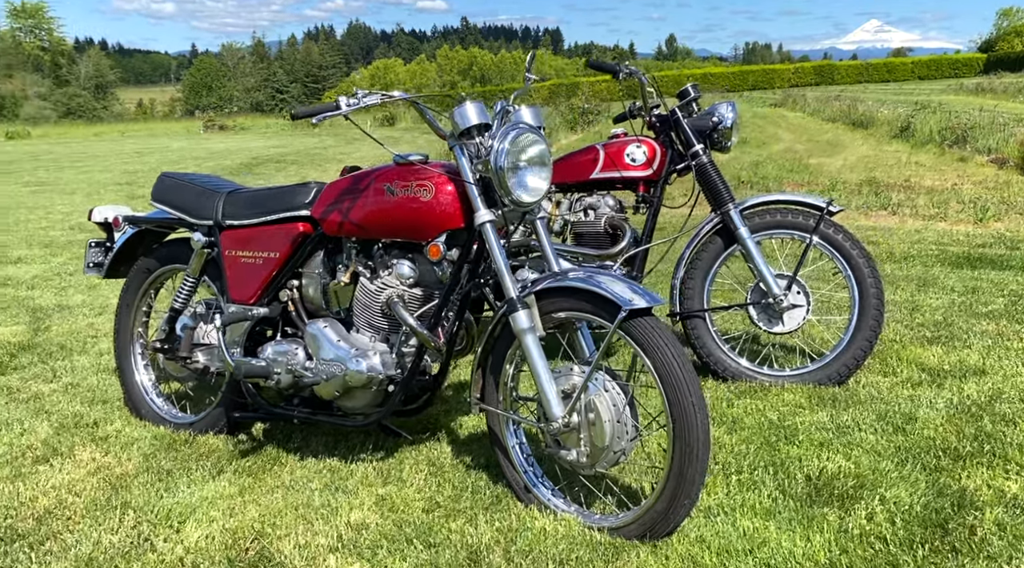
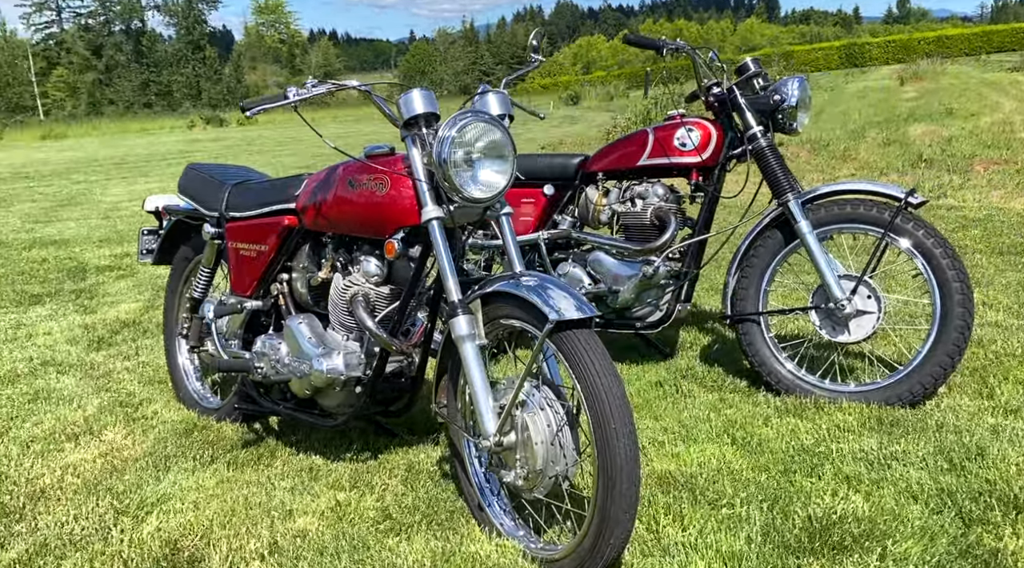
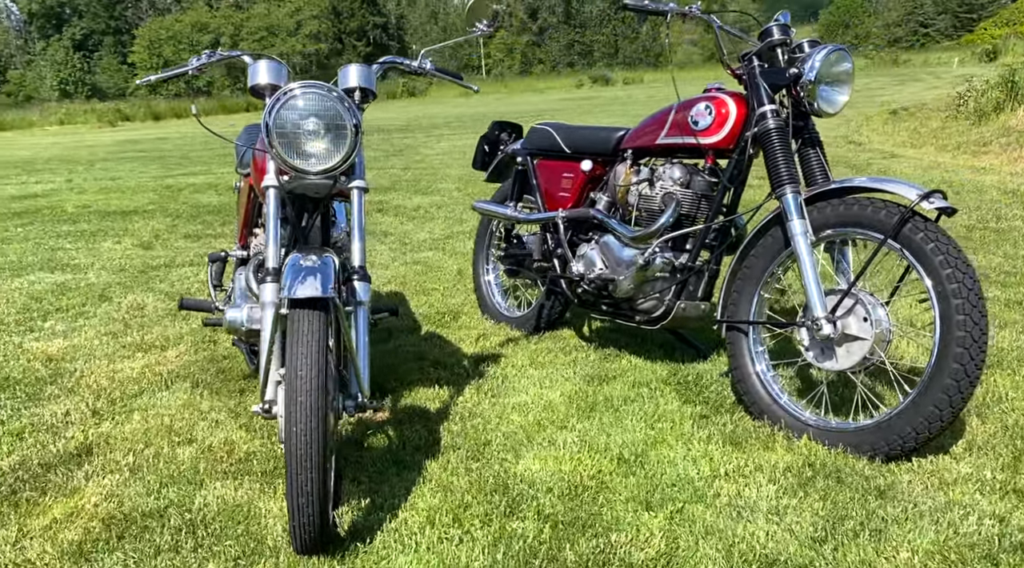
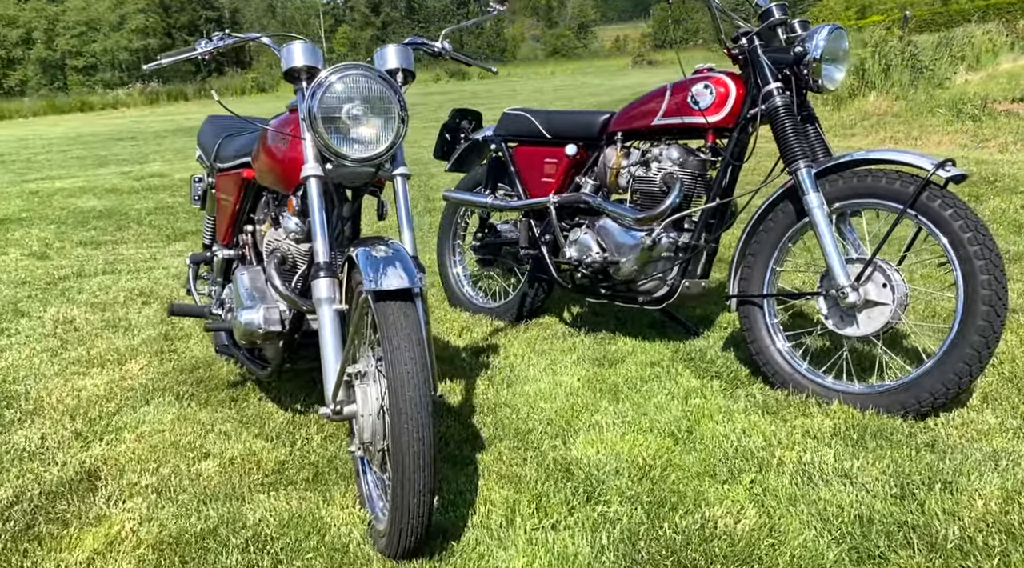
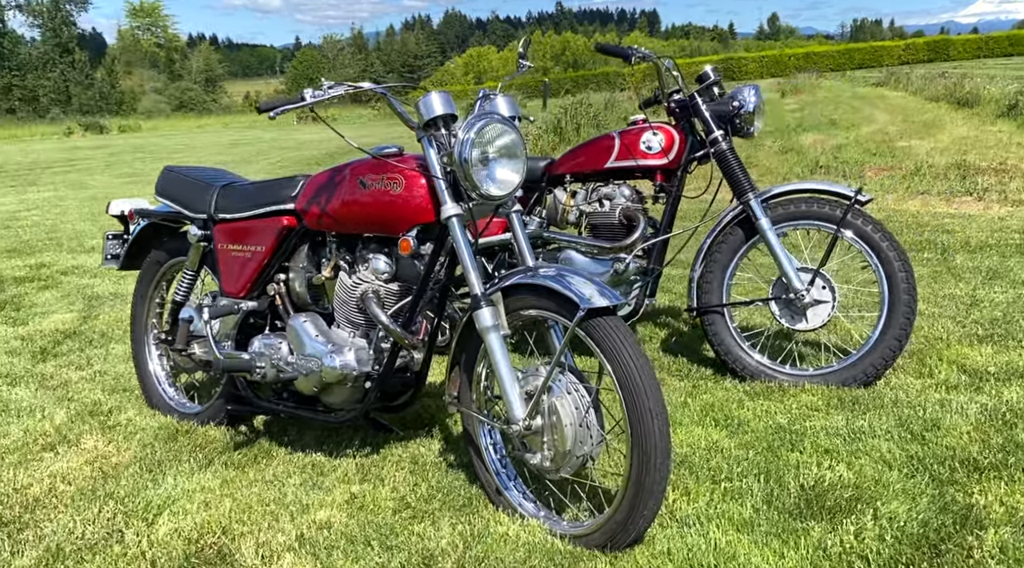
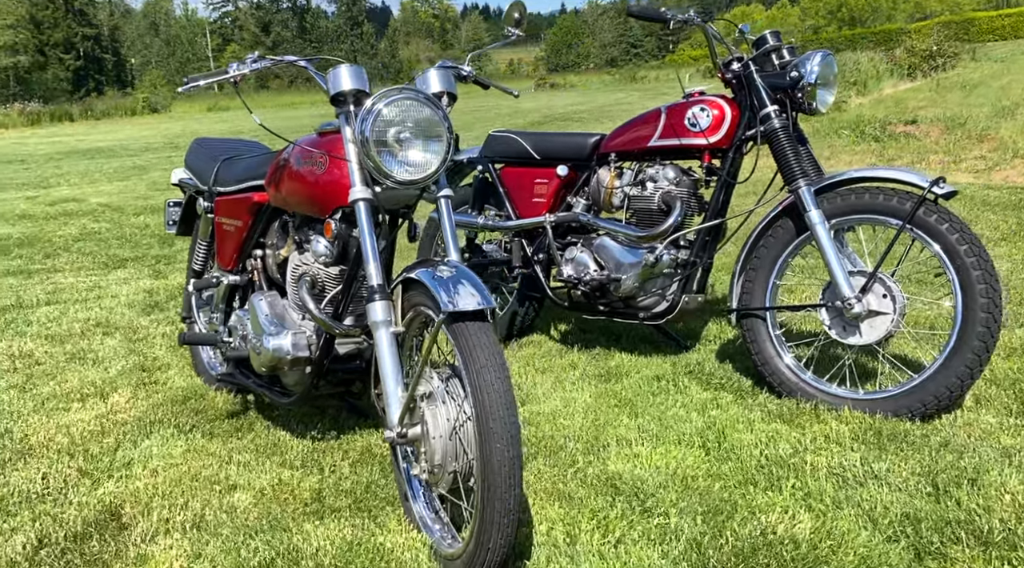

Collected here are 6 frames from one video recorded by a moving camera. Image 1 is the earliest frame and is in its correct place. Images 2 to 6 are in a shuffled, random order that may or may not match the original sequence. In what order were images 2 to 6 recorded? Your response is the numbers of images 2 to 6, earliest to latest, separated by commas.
5, 2, 6, 4, 3
